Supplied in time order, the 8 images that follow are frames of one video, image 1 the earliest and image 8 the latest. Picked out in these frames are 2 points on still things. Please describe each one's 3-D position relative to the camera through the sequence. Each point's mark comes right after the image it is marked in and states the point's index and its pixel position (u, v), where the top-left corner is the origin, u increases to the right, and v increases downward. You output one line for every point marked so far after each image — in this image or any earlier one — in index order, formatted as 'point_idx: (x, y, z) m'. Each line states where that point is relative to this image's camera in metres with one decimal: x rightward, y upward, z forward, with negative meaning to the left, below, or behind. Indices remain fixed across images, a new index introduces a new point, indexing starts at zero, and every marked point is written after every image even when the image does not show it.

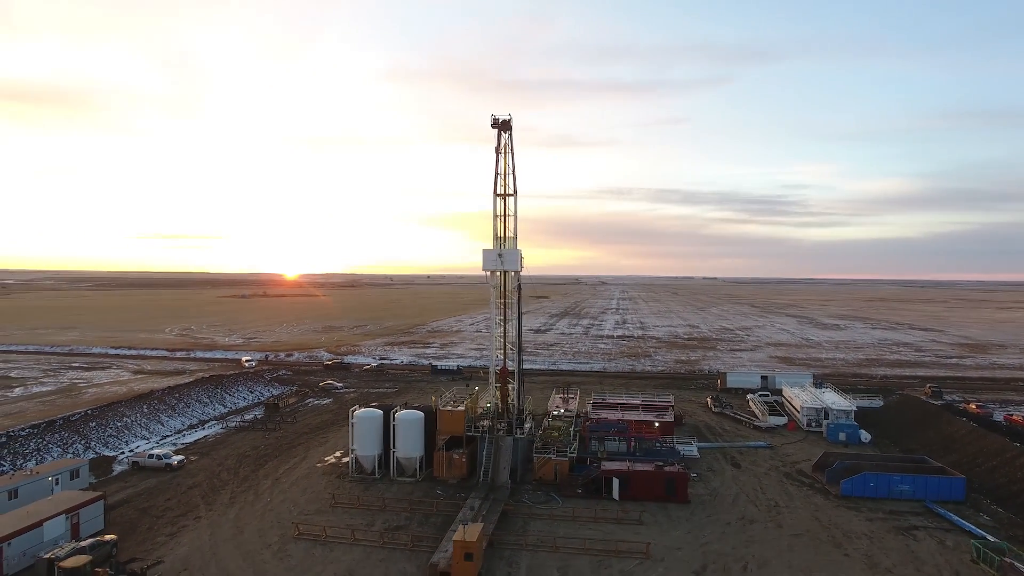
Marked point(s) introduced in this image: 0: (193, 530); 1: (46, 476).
0: (-8.3, -6.3, +16.8) m
1: (-12.9, -5.2, +17.9) m
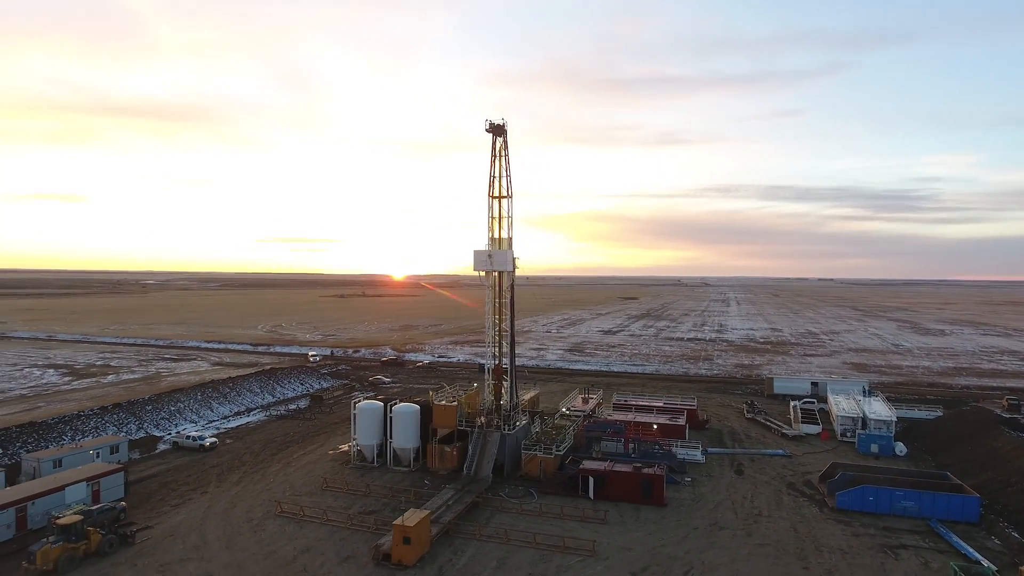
0: (-9.3, -6.2, +18.8) m
1: (-13.6, -5.2, +20.7) m
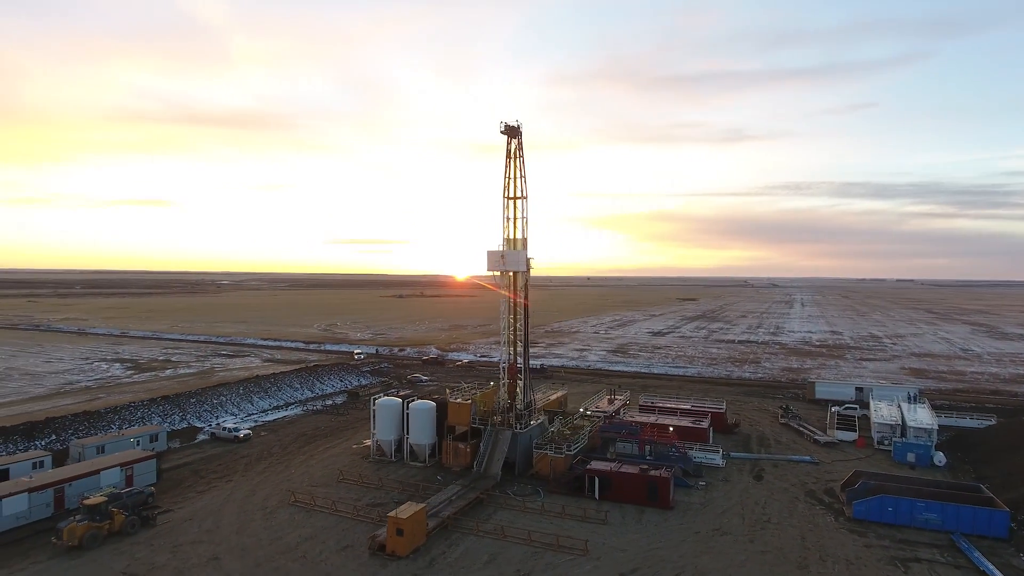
0: (-9.1, -6.2, +20.0) m
1: (-13.2, -5.2, +22.2) m
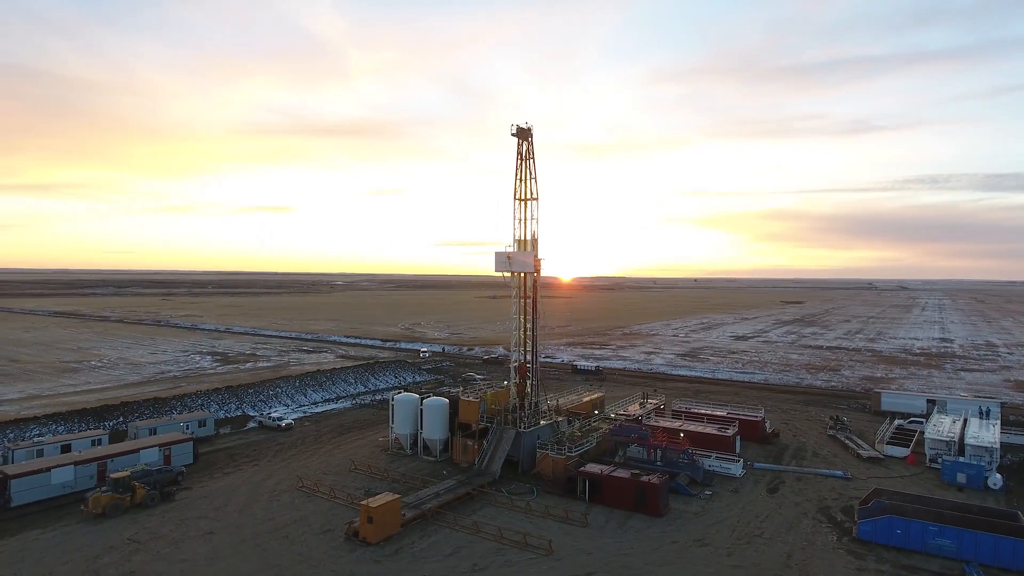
0: (-9.2, -6.2, +21.8) m
1: (-12.8, -5.1, +24.7) m
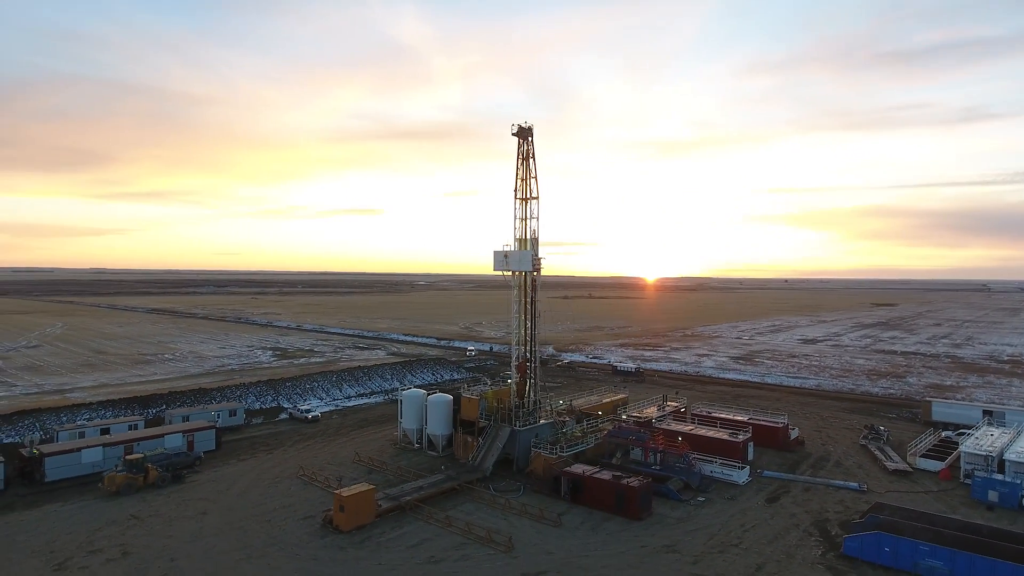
0: (-9.3, -6.1, +23.1) m
1: (-12.5, -5.0, +26.5) m
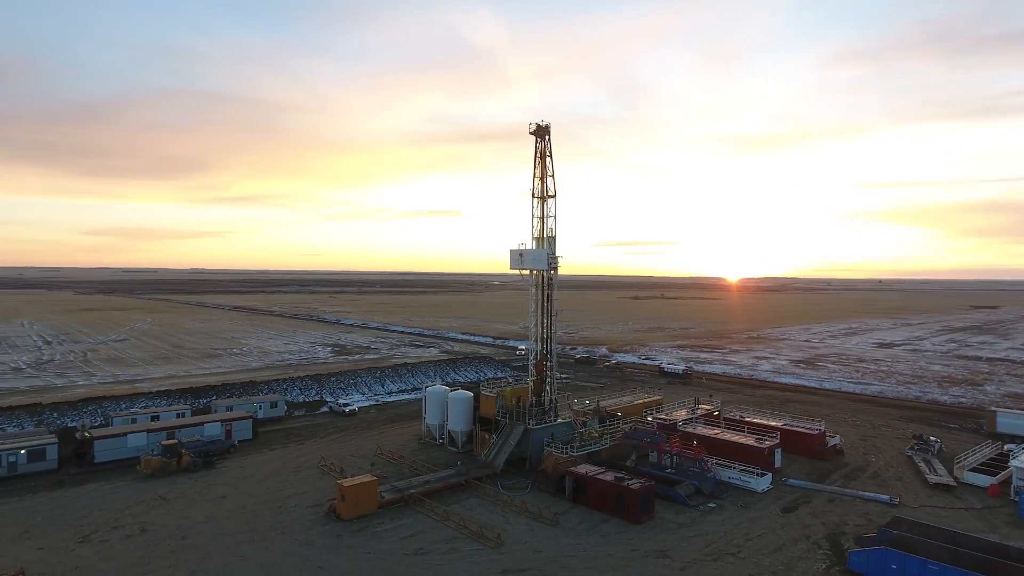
0: (-8.6, -6.1, +24.3) m
1: (-11.4, -5.0, +28.1) m
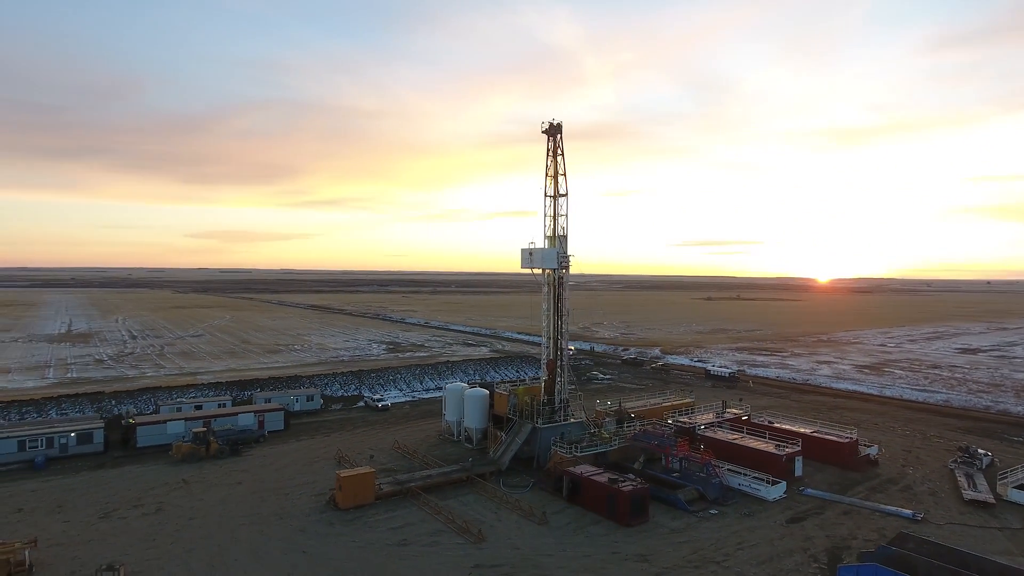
0: (-8.0, -6.0, +25.5) m
1: (-10.2, -4.9, +29.5) m
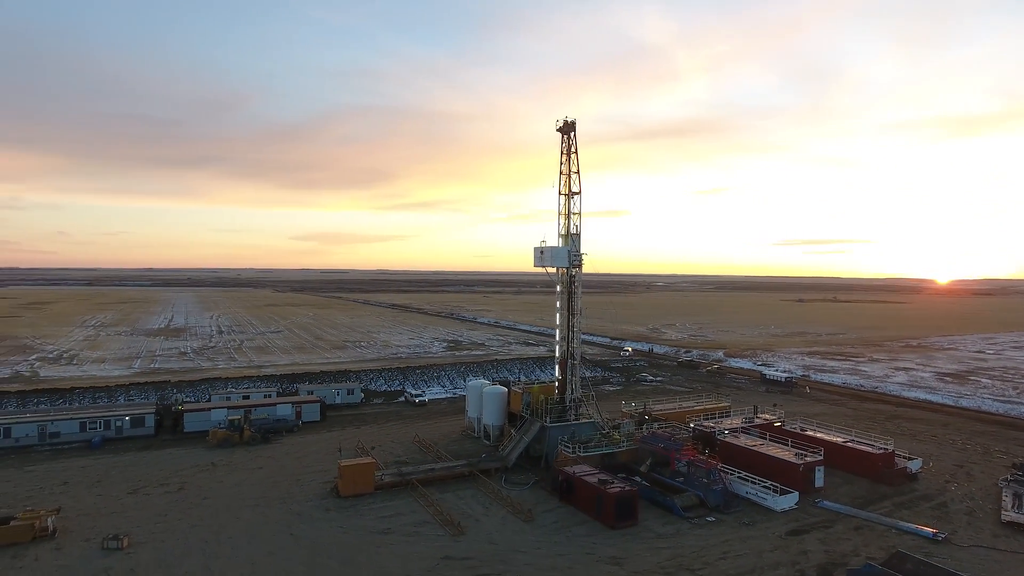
0: (-7.1, -5.9, +26.7) m
1: (-8.8, -4.8, +31.0) m
